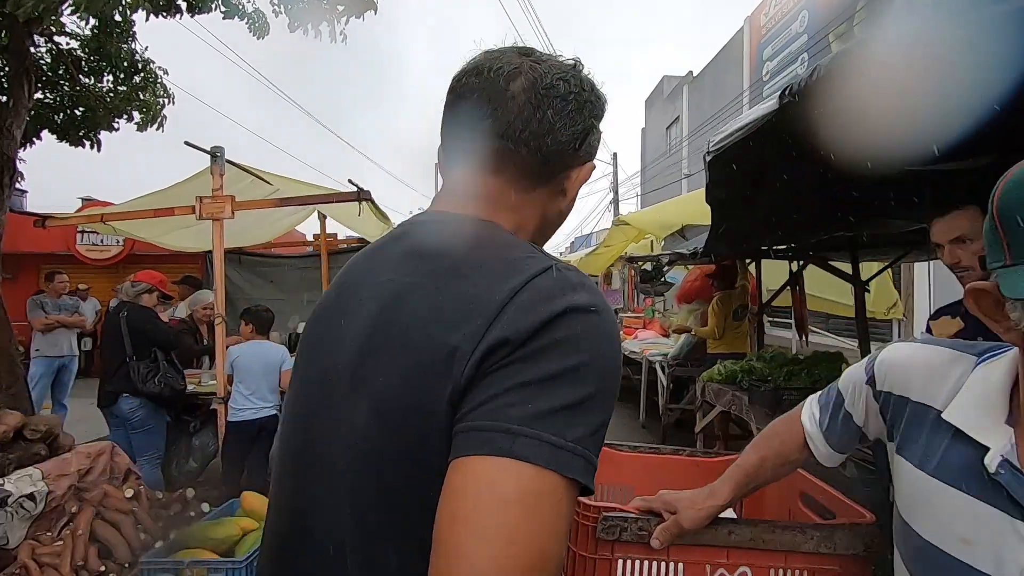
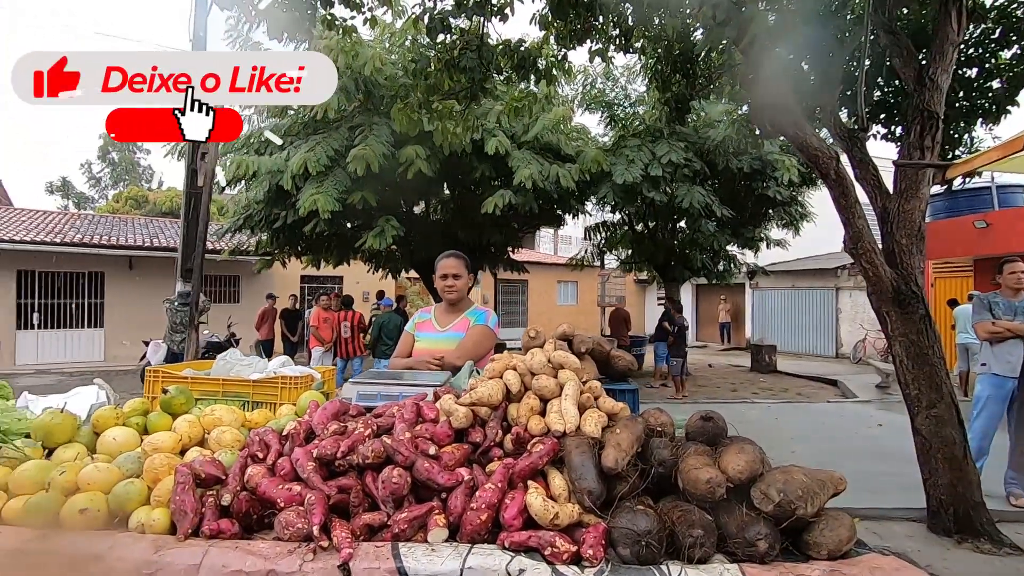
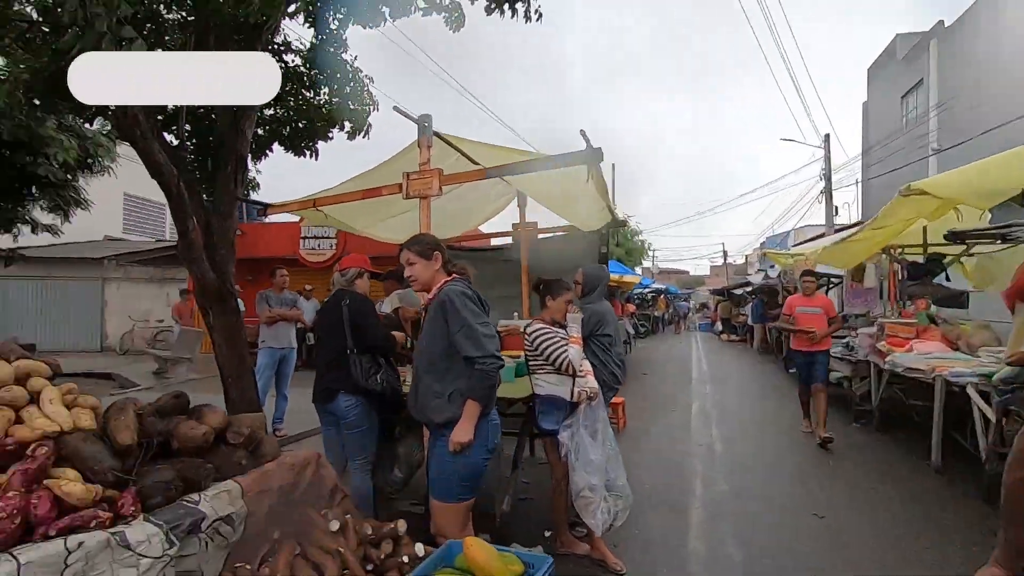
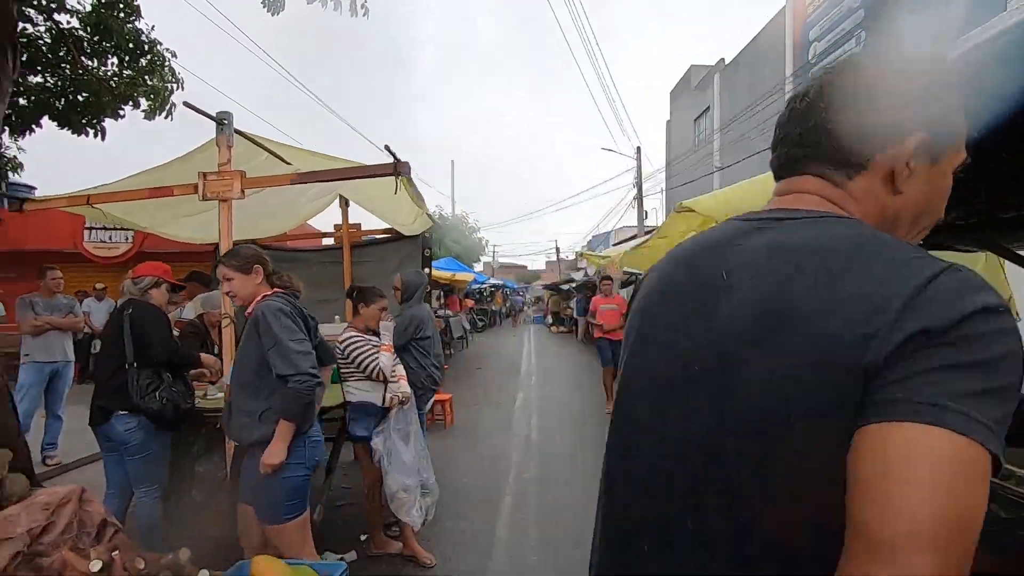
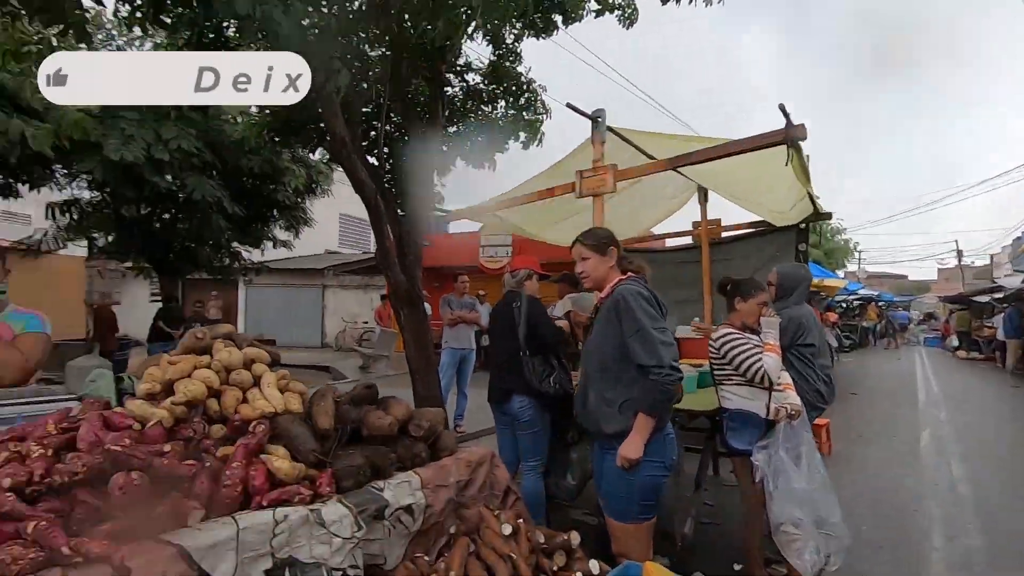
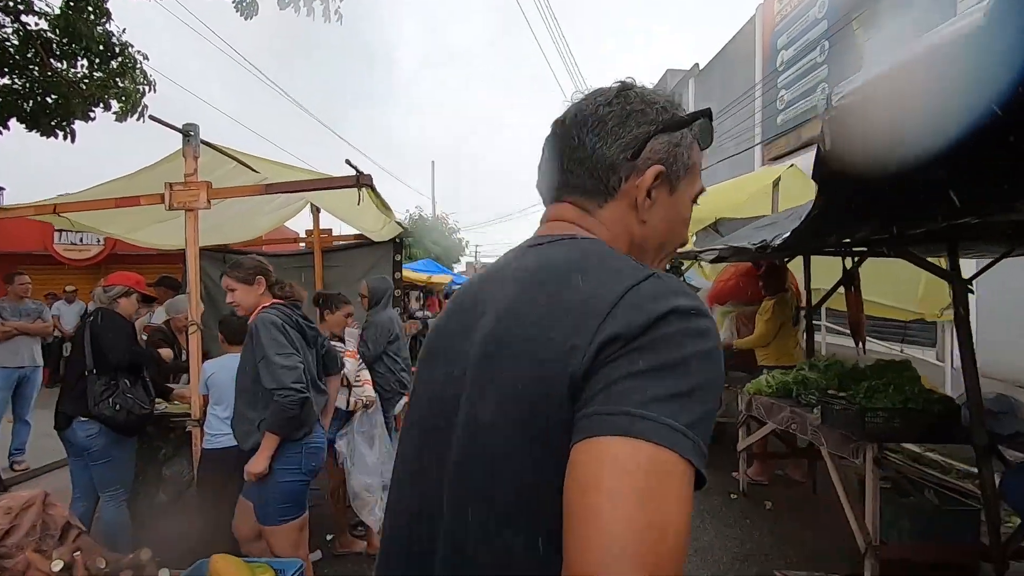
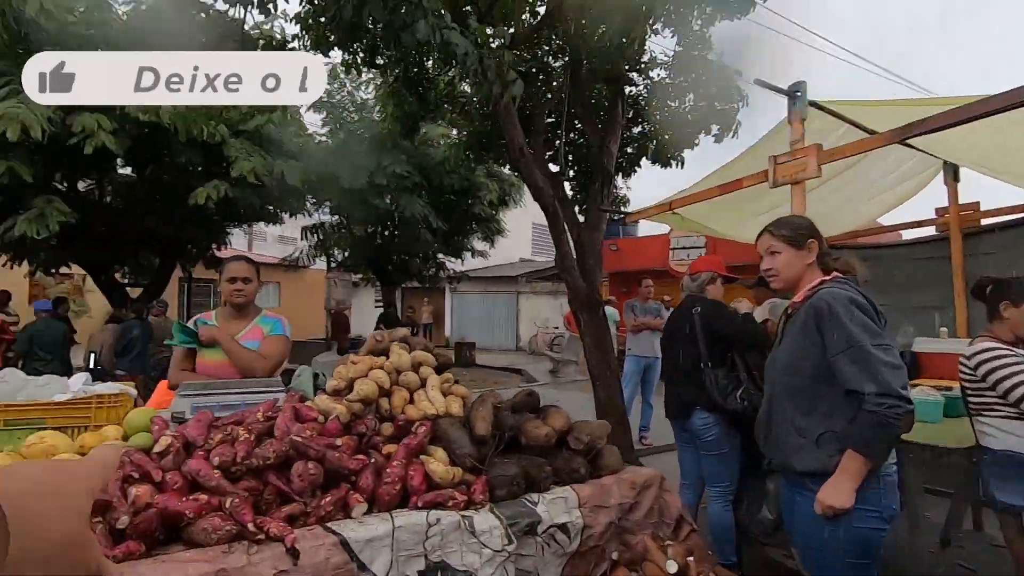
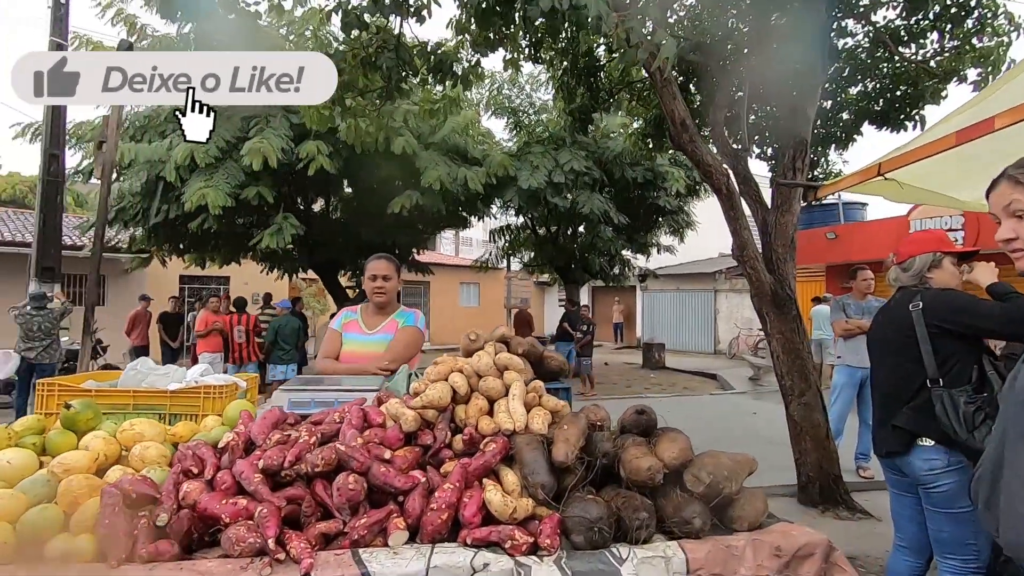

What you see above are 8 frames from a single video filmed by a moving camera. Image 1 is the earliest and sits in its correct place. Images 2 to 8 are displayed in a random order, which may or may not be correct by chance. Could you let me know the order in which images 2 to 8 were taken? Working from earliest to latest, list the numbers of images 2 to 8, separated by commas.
6, 4, 3, 5, 7, 8, 2
